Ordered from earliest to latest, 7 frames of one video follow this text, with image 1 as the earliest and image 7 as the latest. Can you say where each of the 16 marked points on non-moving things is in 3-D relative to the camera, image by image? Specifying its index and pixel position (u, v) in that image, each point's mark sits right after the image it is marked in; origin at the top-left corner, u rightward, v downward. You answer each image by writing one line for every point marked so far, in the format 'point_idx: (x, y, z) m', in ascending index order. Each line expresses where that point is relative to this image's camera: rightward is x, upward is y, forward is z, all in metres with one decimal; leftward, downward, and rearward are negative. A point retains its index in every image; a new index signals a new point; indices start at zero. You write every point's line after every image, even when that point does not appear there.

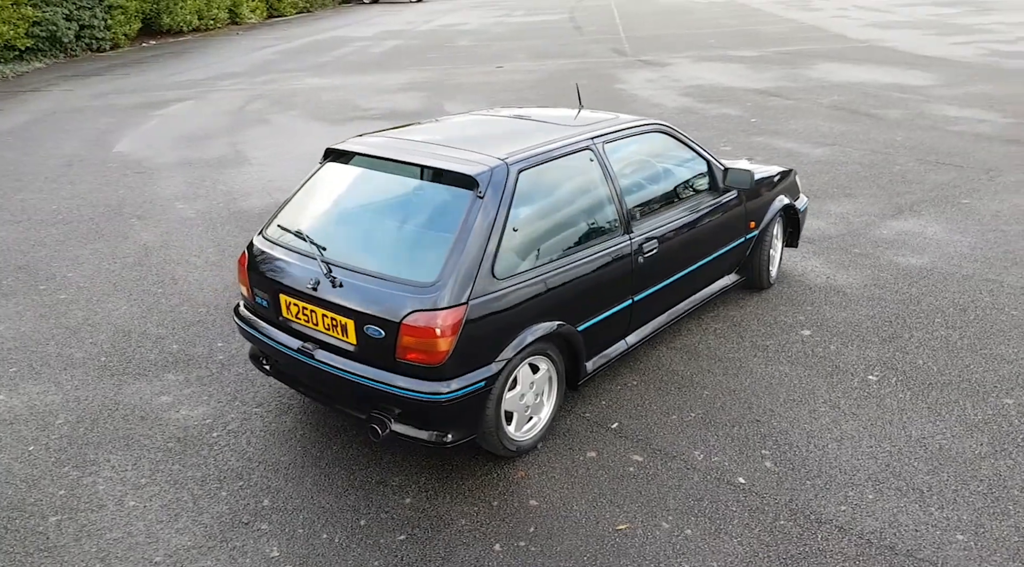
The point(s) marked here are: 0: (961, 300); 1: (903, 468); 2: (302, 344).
0: (+3.3, -0.1, +5.2) m
1: (+1.8, -0.9, +3.3) m
2: (-1.0, -0.3, +3.4) m
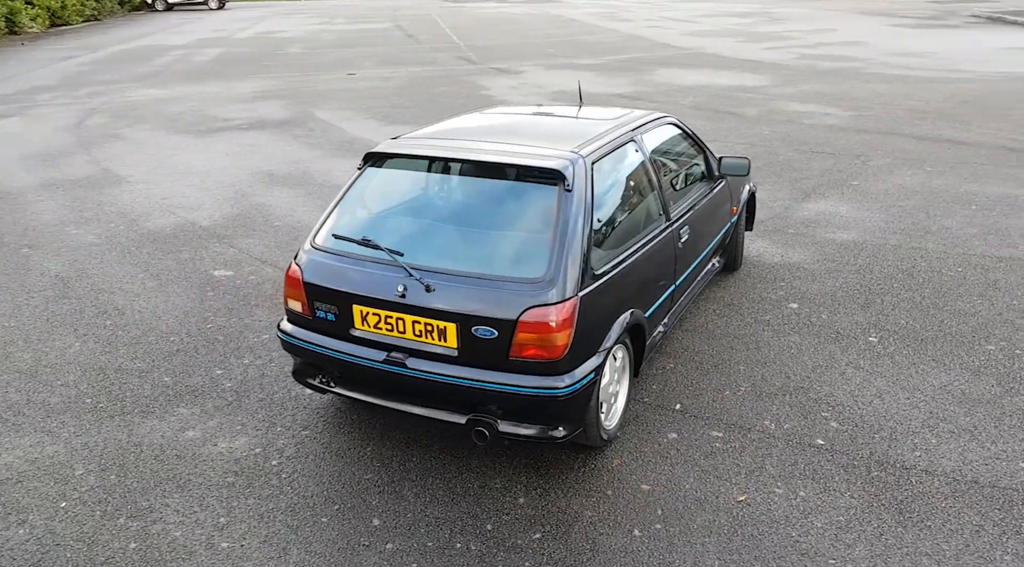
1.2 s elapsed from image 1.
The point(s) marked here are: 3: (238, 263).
0: (+3.2, +0.1, +5.9) m
1: (+2.2, -0.7, +3.7) m
2: (-0.5, -0.3, +3.2) m
3: (-2.5, +0.2, +6.5) m
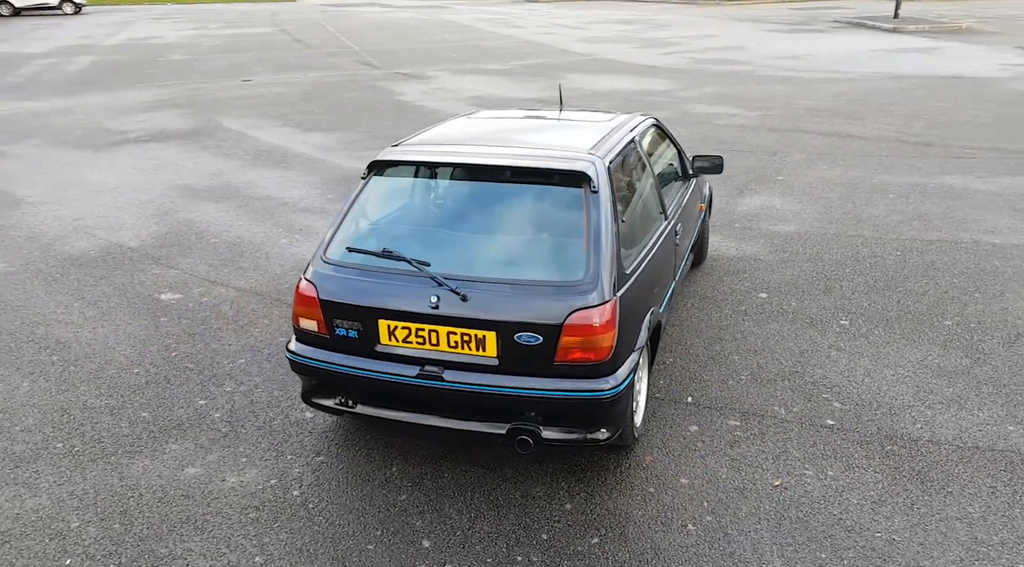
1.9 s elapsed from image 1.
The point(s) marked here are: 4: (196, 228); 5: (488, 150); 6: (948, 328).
0: (+2.9, +0.3, +6.3) m
1: (+2.3, -0.6, +4.0) m
2: (-0.4, -0.4, +3.1) m
3: (-2.8, 0.0, +6.1) m
4: (-3.6, +0.6, +8.2) m
5: (-0.1, +0.7, +3.5) m
6: (+2.9, -0.3, +4.7) m
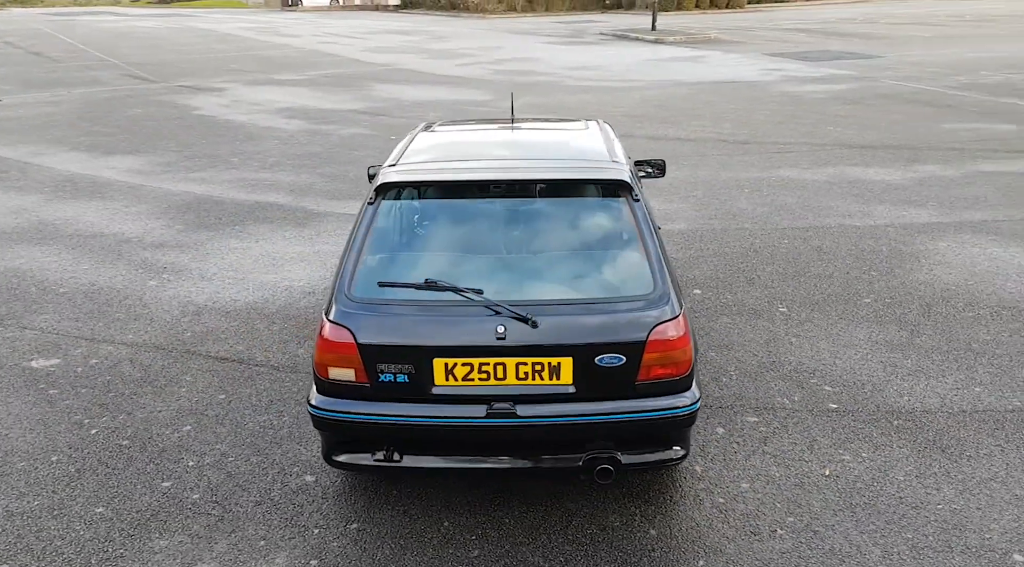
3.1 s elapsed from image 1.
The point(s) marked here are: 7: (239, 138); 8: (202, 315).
0: (+2.2, +0.3, +6.7) m
1: (+2.3, -0.5, +4.4) m
2: (-0.1, -0.5, +2.8) m
3: (-3.2, -0.4, +5.1) m
4: (-4.6, +0.1, +6.8) m
5: (-0.1, +0.5, +3.3) m
6: (+2.6, -0.2, +5.2) m
7: (-6.1, +3.2, +15.8) m
8: (-2.4, -0.2, +5.5) m
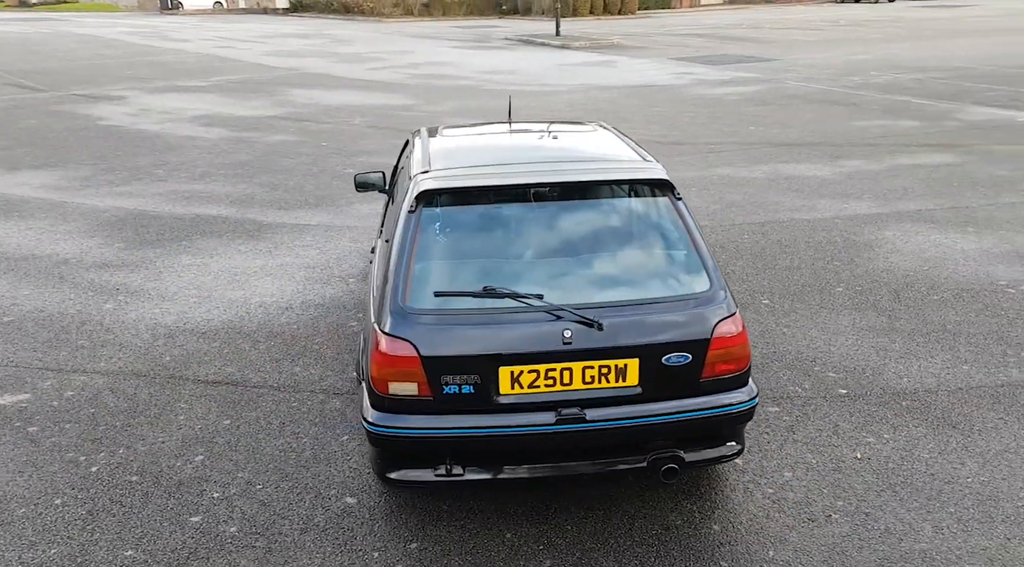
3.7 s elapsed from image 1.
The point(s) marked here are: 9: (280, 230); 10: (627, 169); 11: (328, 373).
0: (+2.0, +0.4, +7.0) m
1: (+2.4, -0.4, +4.6) m
2: (+0.2, -0.5, +2.8) m
3: (-3.2, -0.6, +4.7) m
4: (-4.8, -0.2, +6.2) m
5: (+0.1, +0.5, +3.3) m
6: (+2.5, -0.1, +5.5) m
7: (-7.5, +2.8, +15.0) m
8: (-2.4, -0.4, +5.2) m
9: (-2.7, +0.6, +8.2) m
10: (+0.5, +0.5, +3.3) m
11: (-1.2, -0.6, +4.6) m
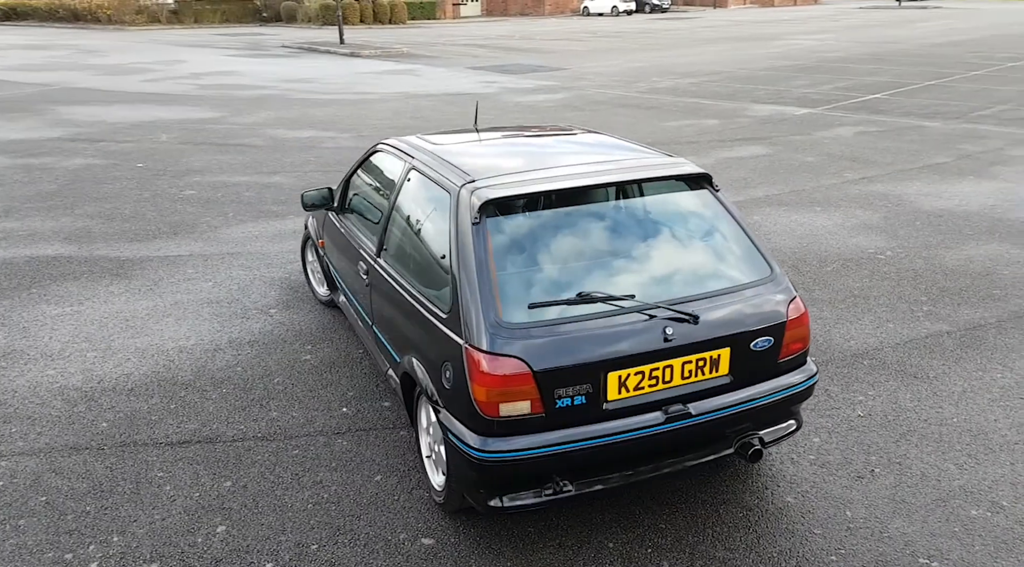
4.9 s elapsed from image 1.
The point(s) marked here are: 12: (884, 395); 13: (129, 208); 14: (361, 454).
0: (+1.1, +0.5, +7.3) m
1: (+2.2, -0.2, +5.2) m
2: (+0.6, -0.5, +2.8) m
3: (-3.1, -1.0, +3.7) m
4: (-5.1, -0.8, +4.8) m
5: (+0.3, +0.5, +3.3) m
6: (+2.1, +0.1, +6.1) m
7: (-10.3, +1.7, +12.5) m
8: (-2.6, -0.7, +4.4) m
9: (-3.7, +0.2, +7.3) m
10: (+0.7, +0.5, +3.4) m
11: (-1.2, -0.8, +4.2) m
12: (+2.1, -0.6, +4.0) m
13: (-5.3, +1.0, +10.0) m
14: (-0.8, -0.9, +3.7) m
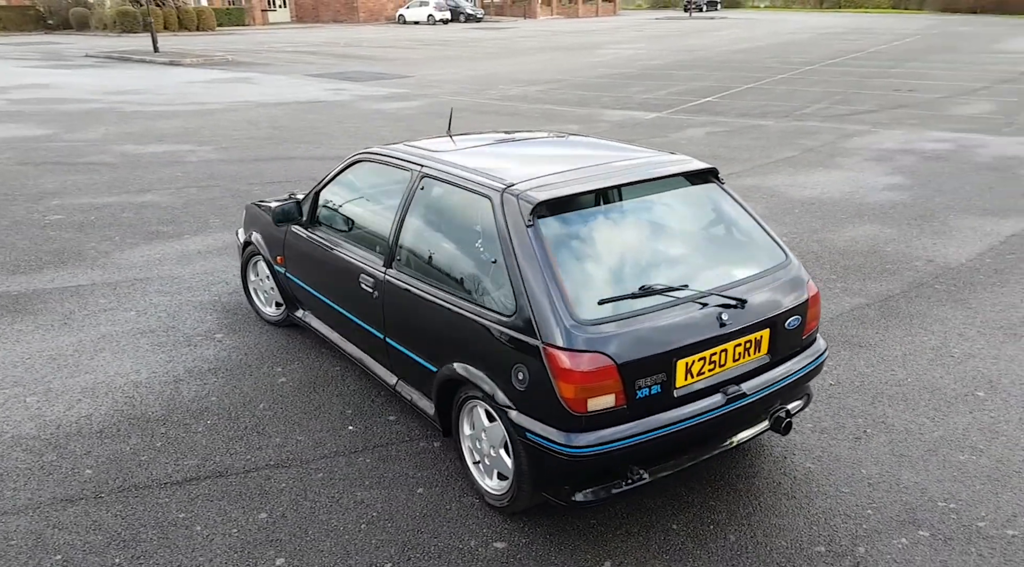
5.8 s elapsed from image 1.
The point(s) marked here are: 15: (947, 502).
0: (+0.4, +0.5, +7.6) m
1: (+1.9, -0.1, +5.7) m
2: (+0.9, -0.5, +3.1) m
3: (-2.9, -1.2, +3.2) m
4: (-5.1, -1.2, +3.9) m
5: (+0.4, +0.5, +3.5) m
6: (+1.6, +0.2, +6.6) m
7: (-11.9, +0.9, +10.4) m
8: (-2.5, -0.9, +4.0) m
9: (-4.2, -0.1, +6.6) m
10: (+0.8, +0.6, +3.7) m
11: (-1.1, -0.9, +4.1) m
12: (+2.1, -0.5, +4.6) m
13: (-6.4, +0.6, +9.0) m
14: (-0.6, -1.0, +3.7) m
15: (+2.0, -1.0, +3.3) m
